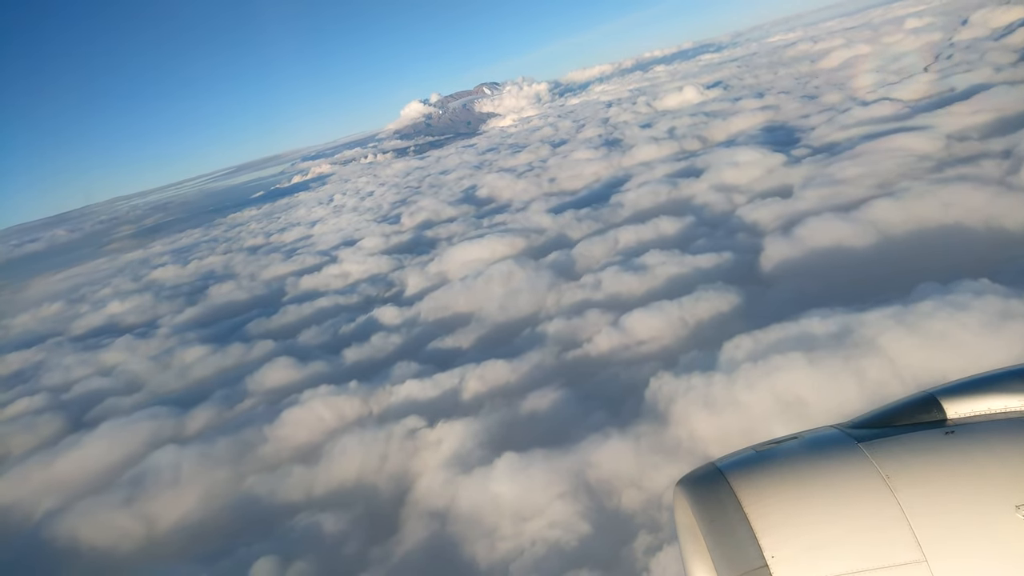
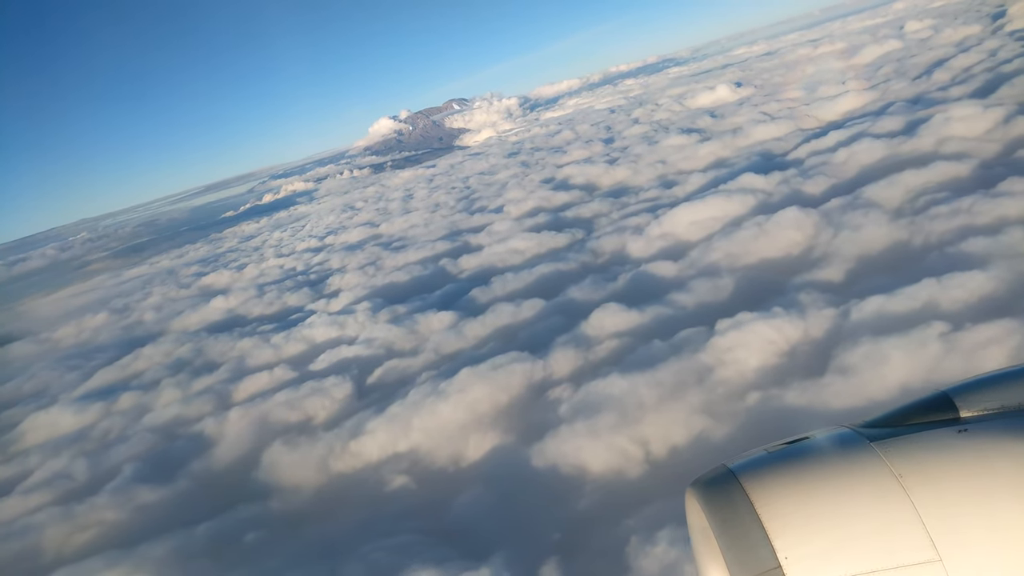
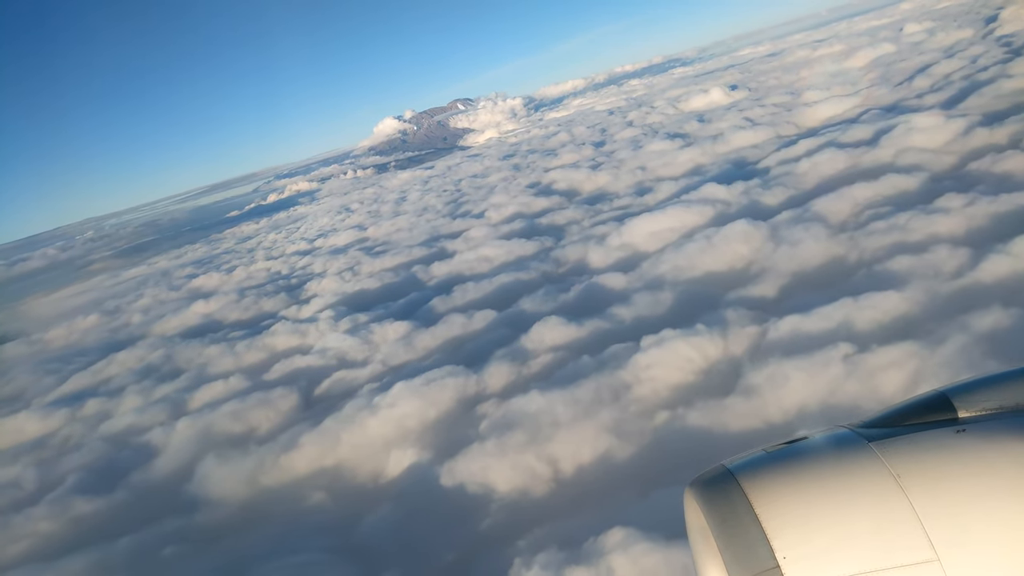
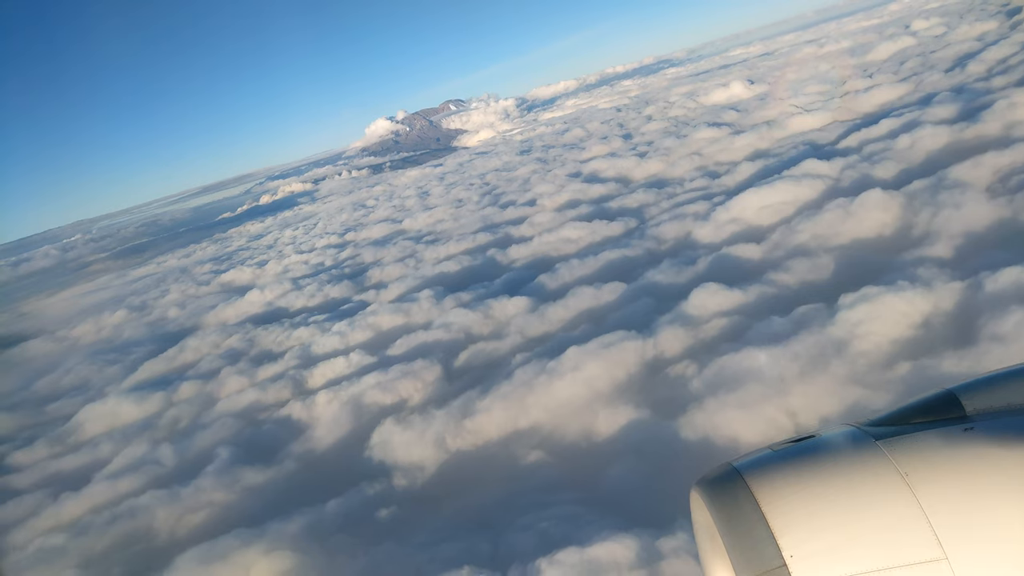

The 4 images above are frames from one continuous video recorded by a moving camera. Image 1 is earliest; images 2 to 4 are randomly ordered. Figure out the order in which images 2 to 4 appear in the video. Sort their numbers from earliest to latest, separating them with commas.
3, 2, 4
